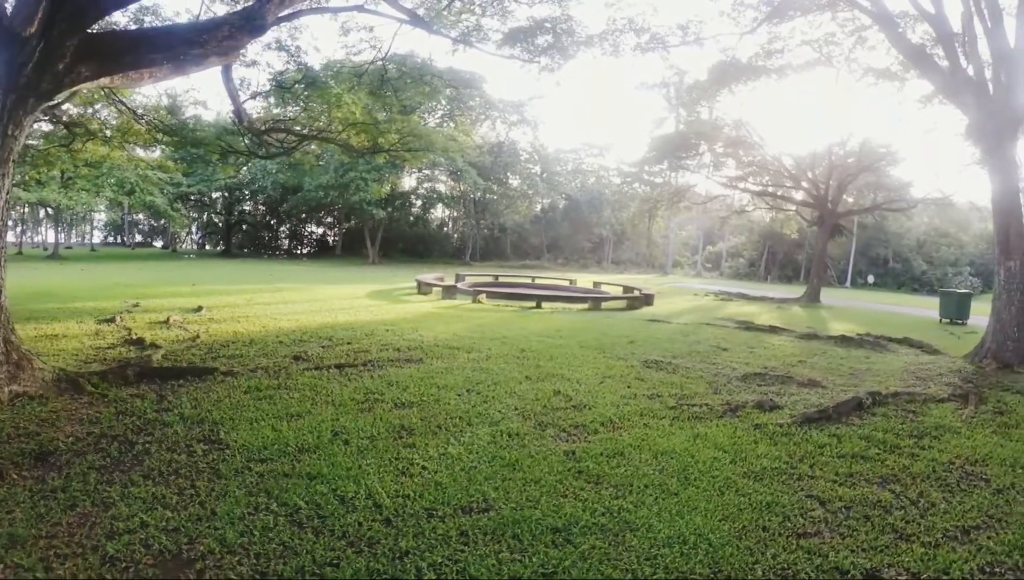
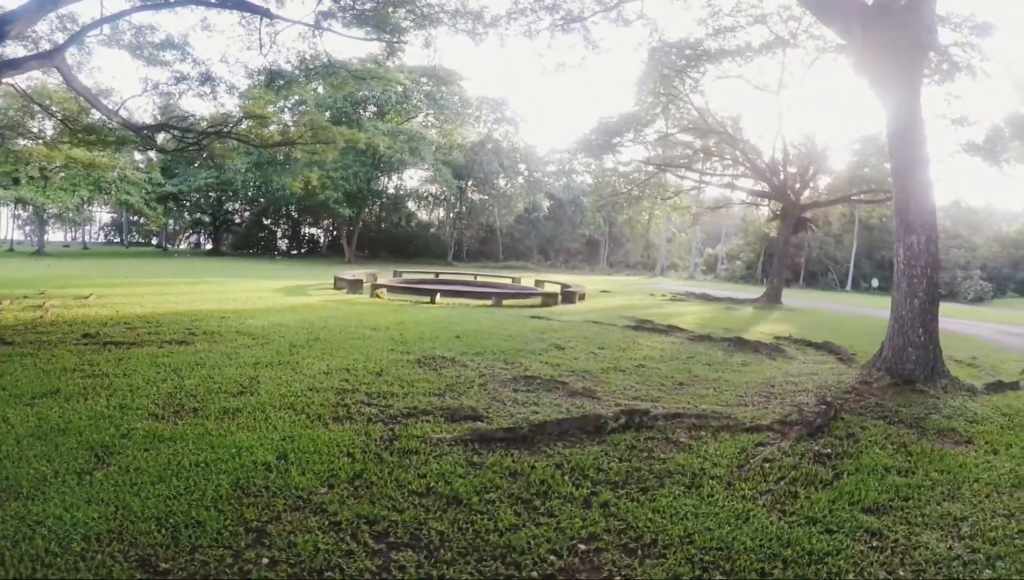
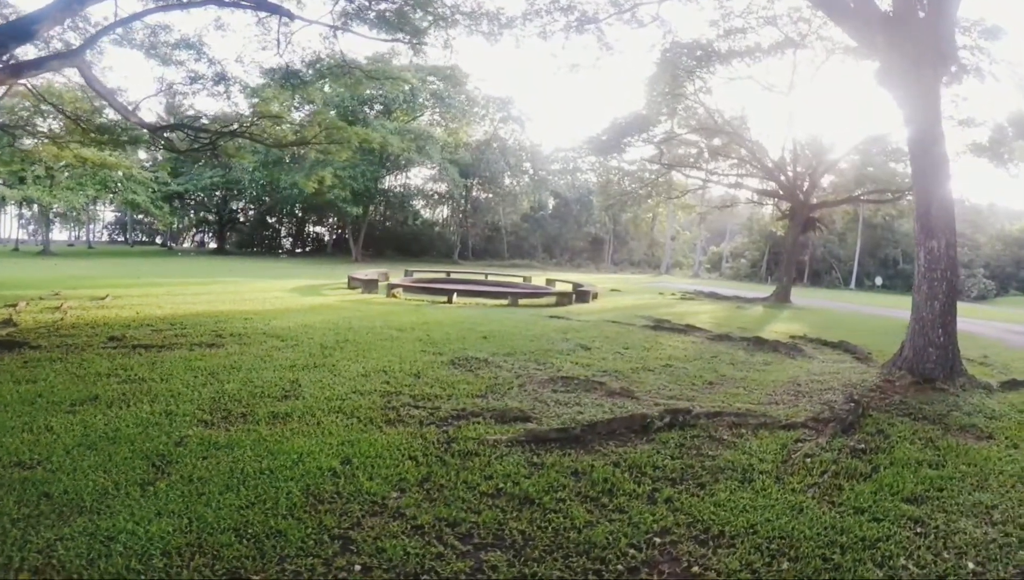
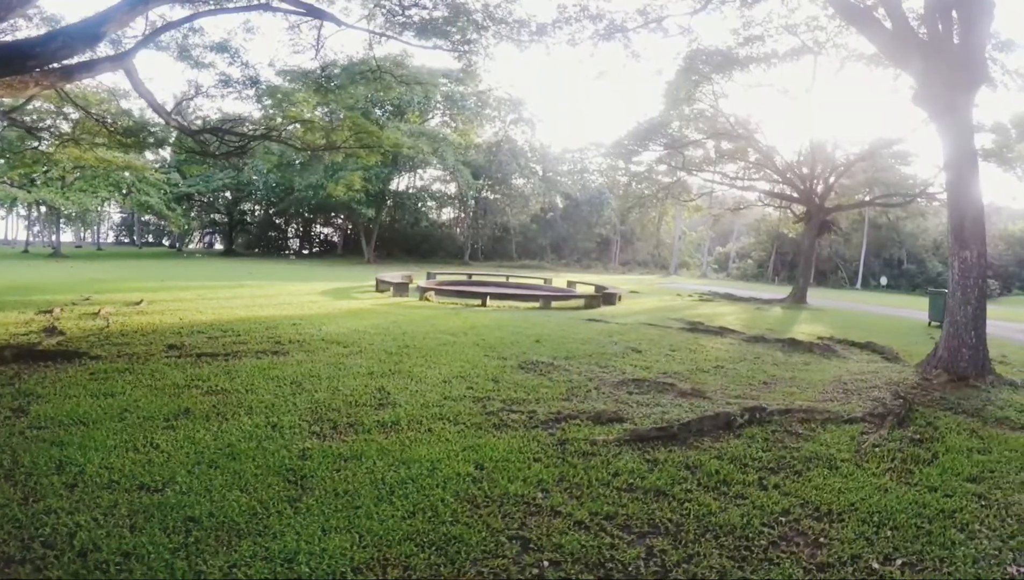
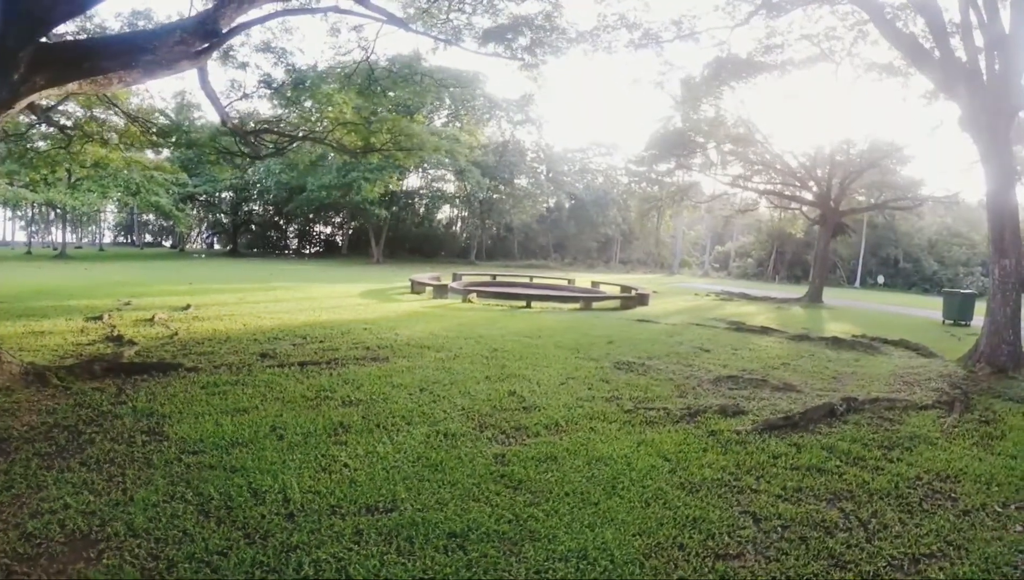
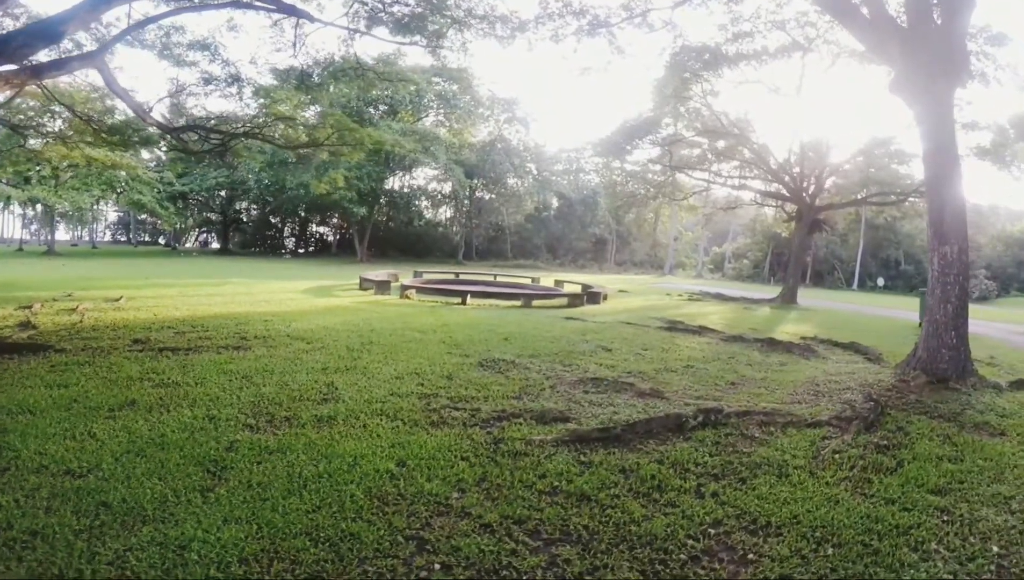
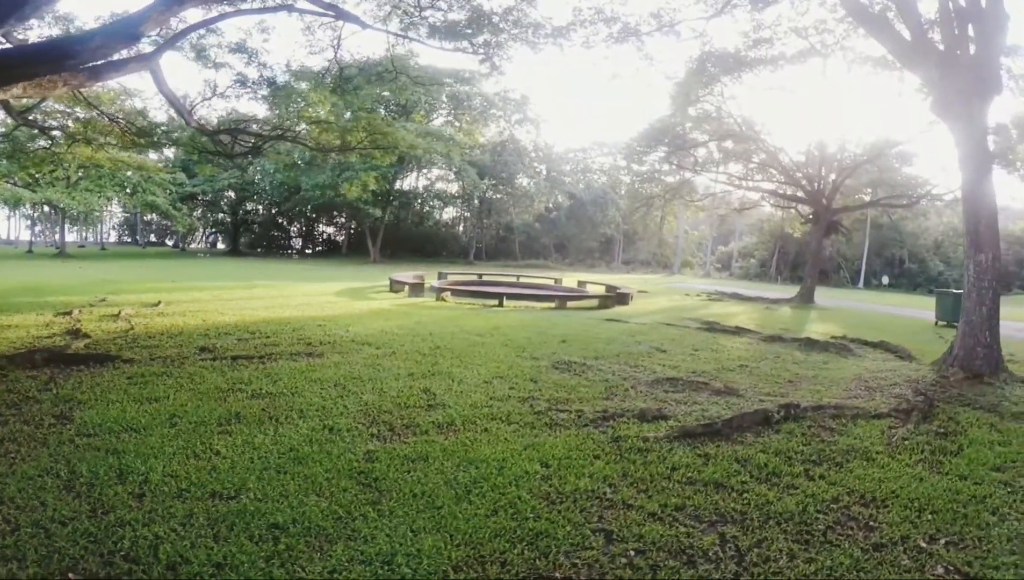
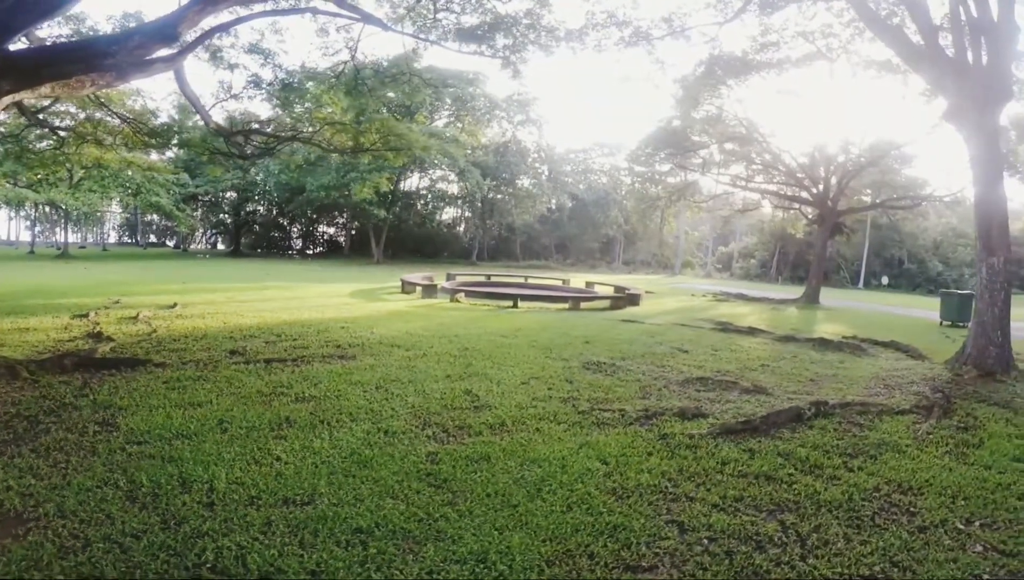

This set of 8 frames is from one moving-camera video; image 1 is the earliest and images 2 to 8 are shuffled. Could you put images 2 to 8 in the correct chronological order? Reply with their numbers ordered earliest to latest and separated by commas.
5, 8, 7, 4, 6, 3, 2
